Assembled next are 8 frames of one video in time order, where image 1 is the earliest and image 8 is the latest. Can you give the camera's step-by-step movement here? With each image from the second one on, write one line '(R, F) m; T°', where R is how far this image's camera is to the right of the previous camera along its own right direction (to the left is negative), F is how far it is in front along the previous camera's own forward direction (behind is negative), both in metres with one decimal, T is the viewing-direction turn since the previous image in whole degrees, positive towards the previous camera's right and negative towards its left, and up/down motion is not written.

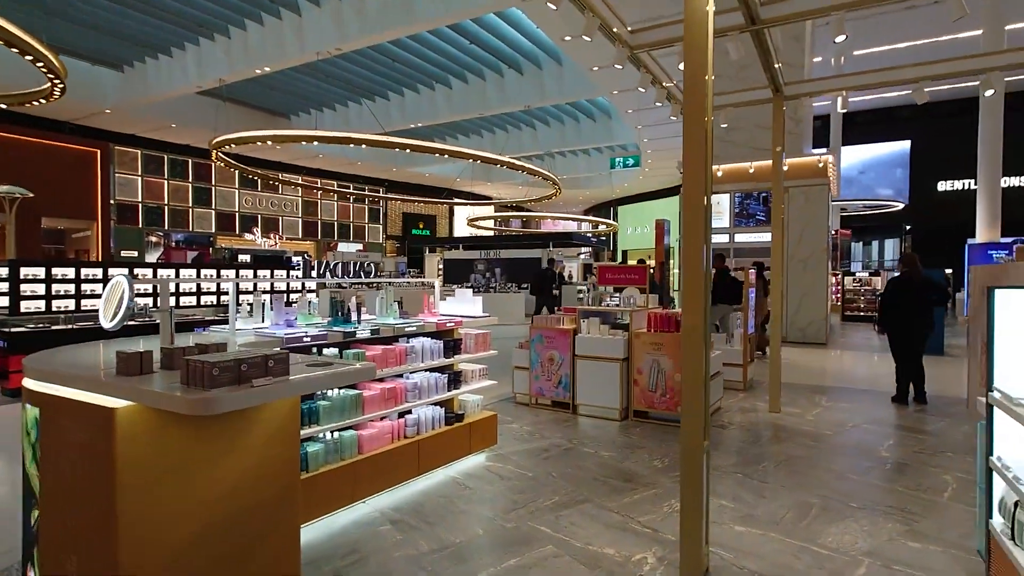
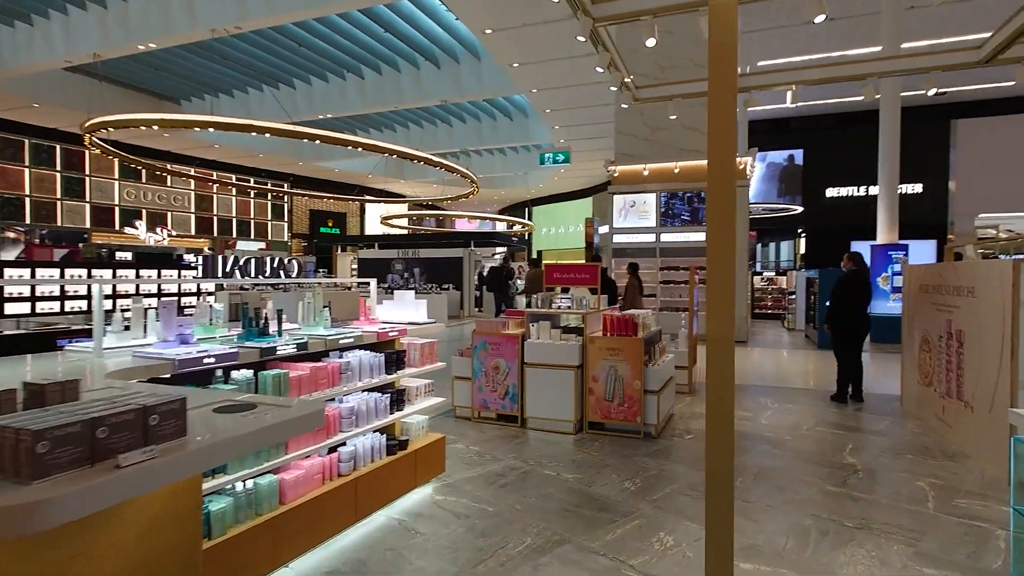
(-0.2, +0.6) m; +9°
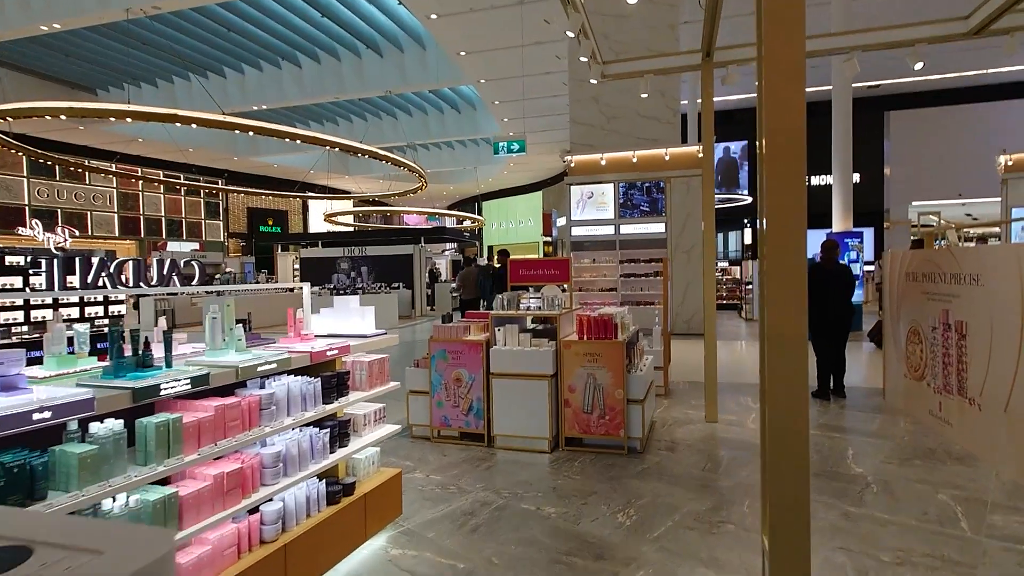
(-0.1, +0.6) m; +5°
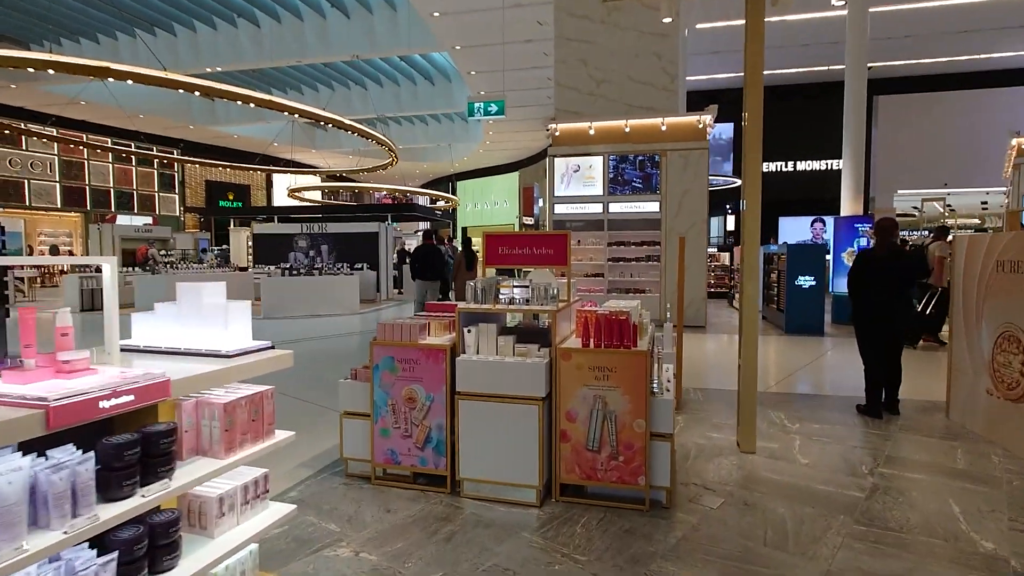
(0.0, +1.3) m; +3°
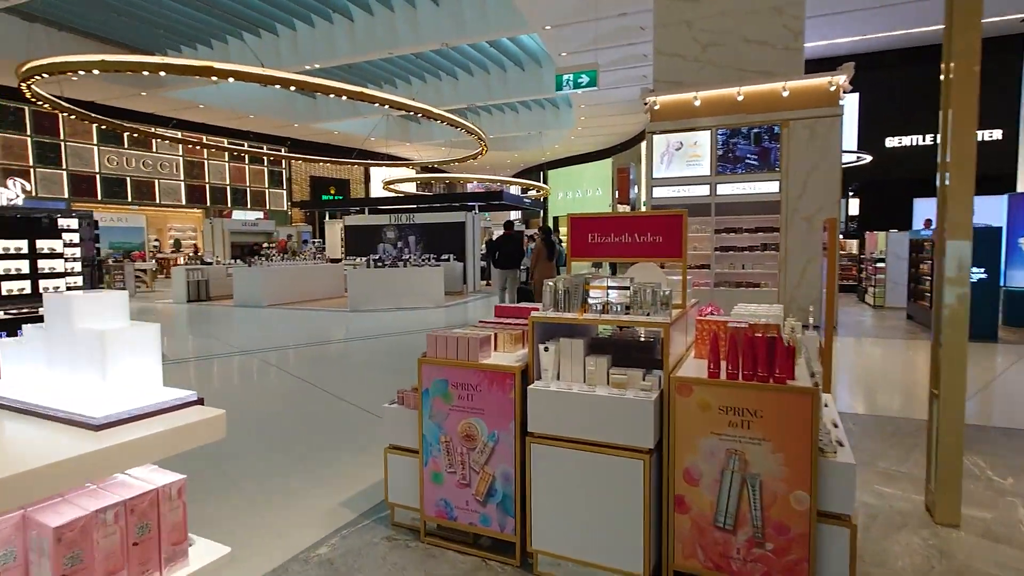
(0.0, +0.8) m; -9°
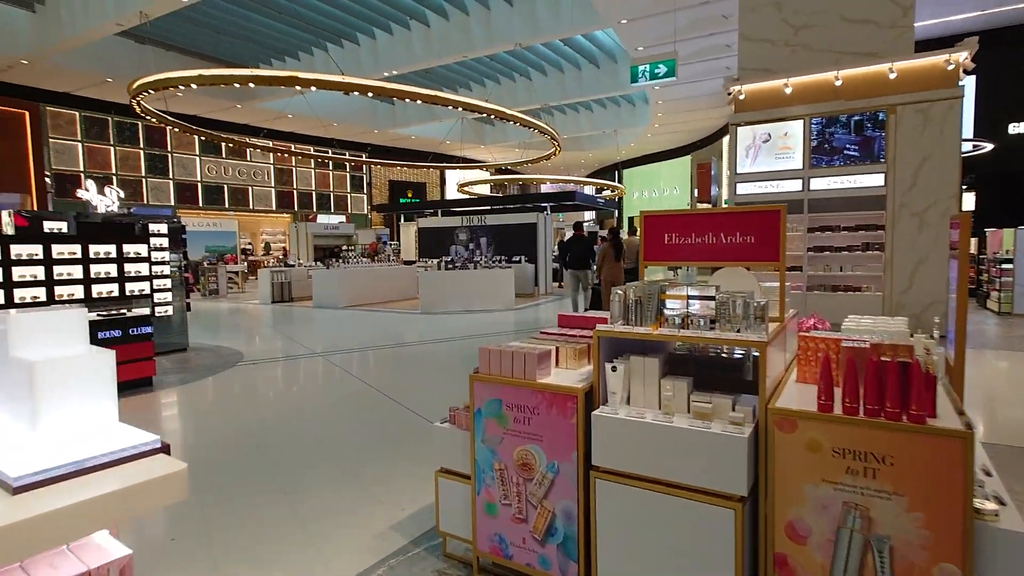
(0.0, +0.3) m; -8°
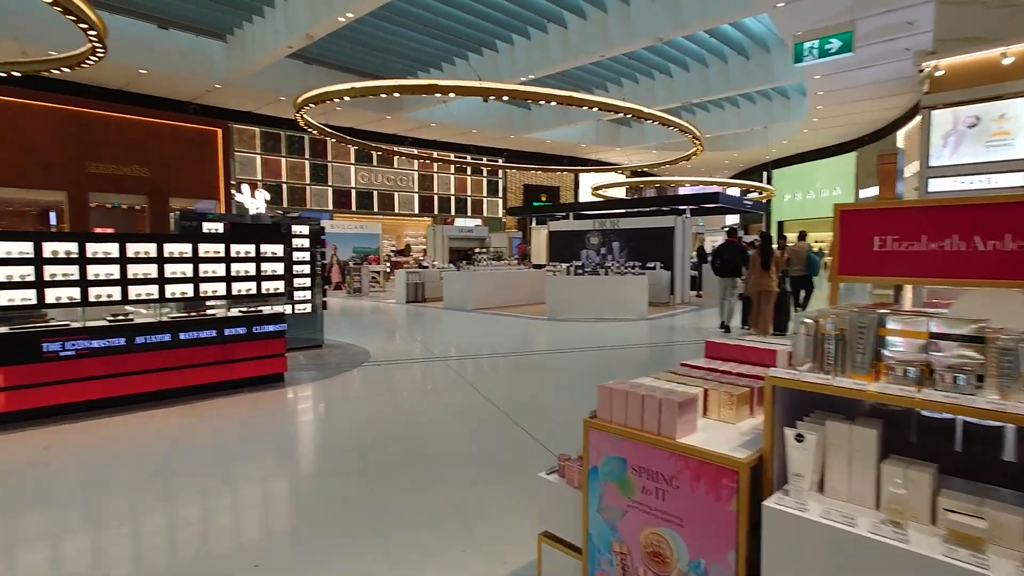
(0.0, +0.5) m; -13°
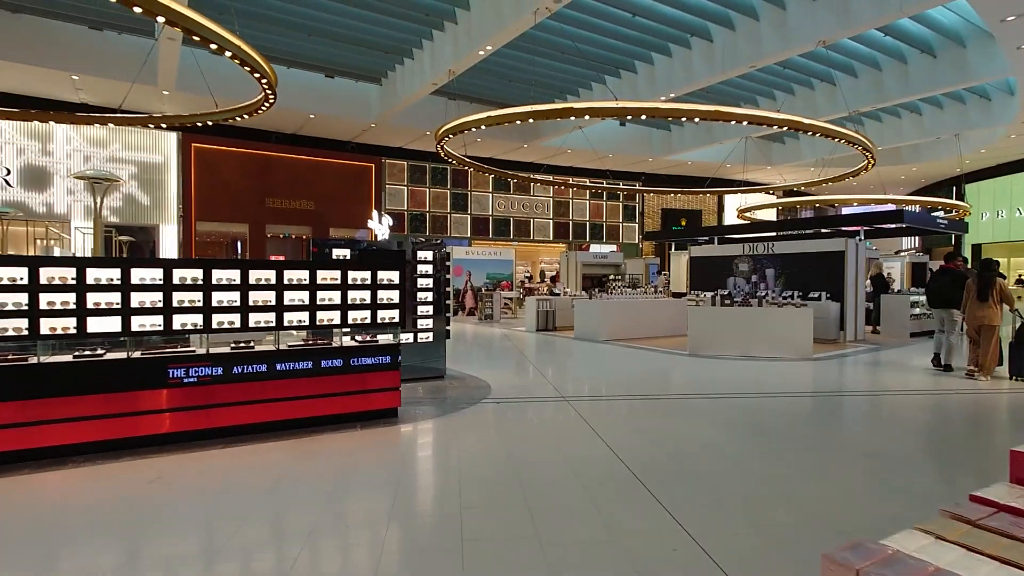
(0.0, +0.7) m; -14°
